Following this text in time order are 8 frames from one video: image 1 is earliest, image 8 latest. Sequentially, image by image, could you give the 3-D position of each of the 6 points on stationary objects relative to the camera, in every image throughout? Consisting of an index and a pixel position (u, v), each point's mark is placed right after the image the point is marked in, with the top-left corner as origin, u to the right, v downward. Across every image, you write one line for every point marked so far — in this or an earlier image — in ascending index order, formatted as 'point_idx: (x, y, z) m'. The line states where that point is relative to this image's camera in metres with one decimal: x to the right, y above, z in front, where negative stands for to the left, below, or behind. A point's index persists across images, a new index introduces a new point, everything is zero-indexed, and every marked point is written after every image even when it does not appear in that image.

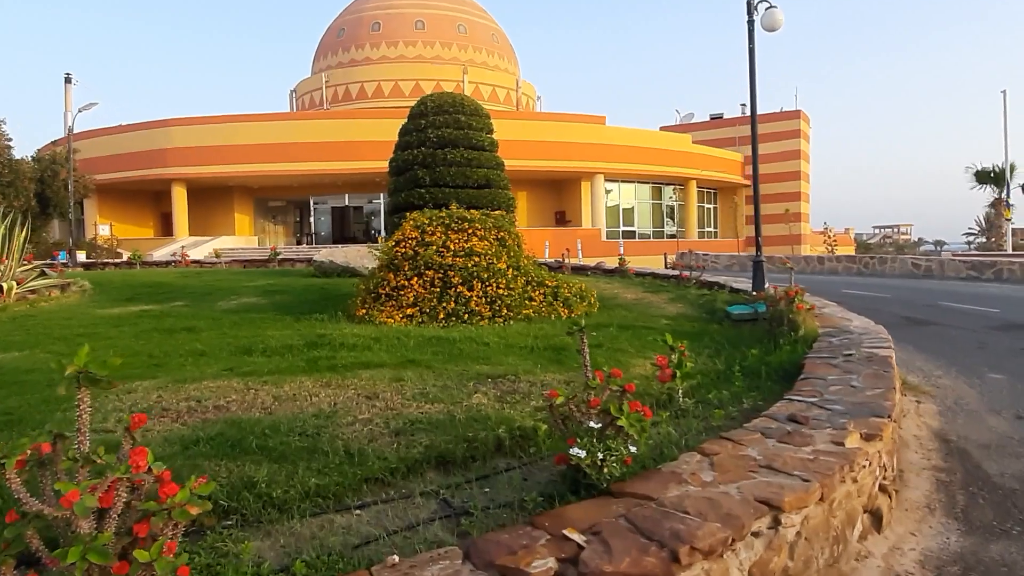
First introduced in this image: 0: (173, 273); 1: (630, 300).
0: (-8.5, +0.4, +17.1) m
1: (+1.9, -0.2, +11.4) m
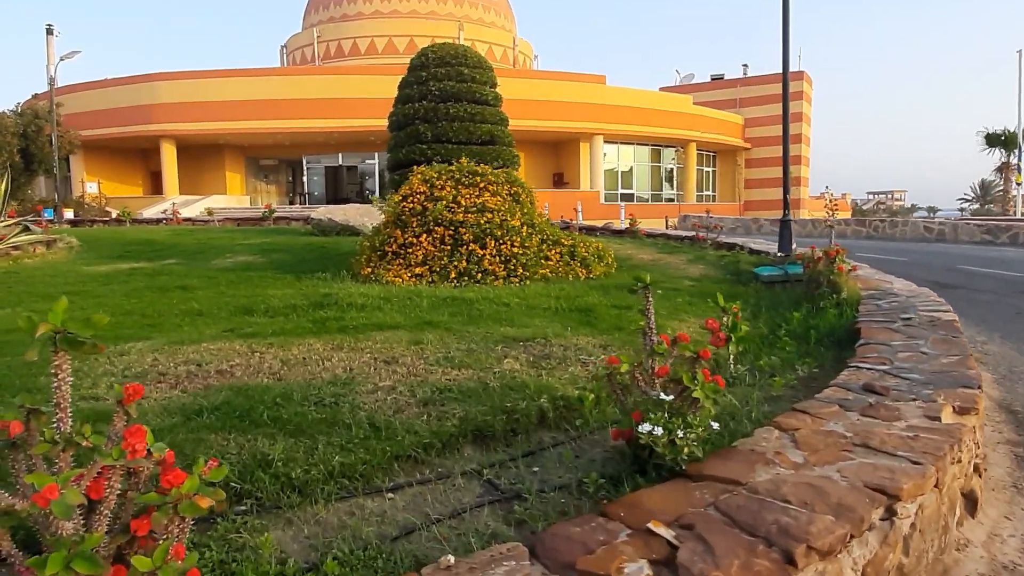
0: (-8.4, +1.4, +16.4) m
1: (+2.1, +0.4, +10.9) m
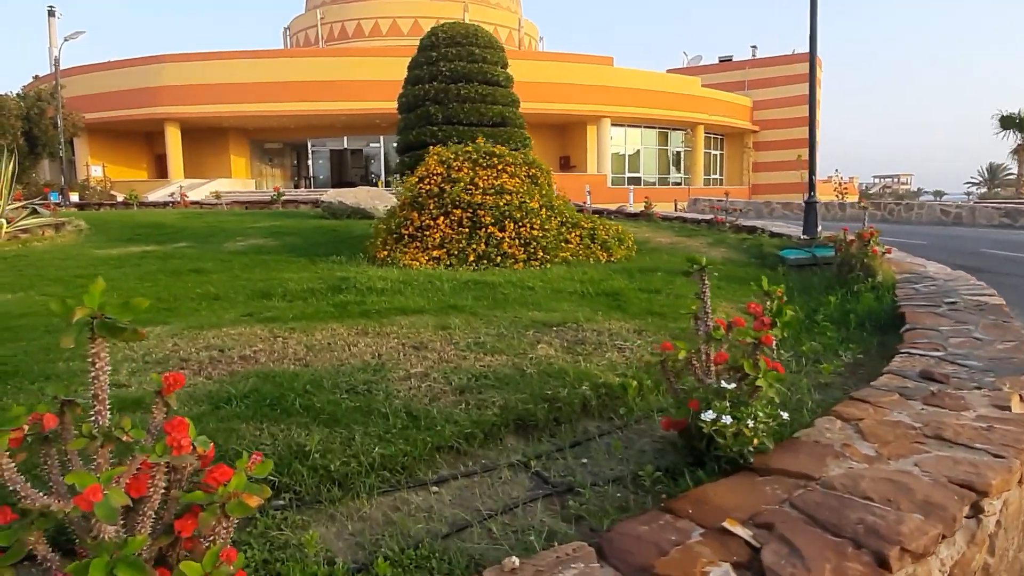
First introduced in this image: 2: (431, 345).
0: (-8.1, +1.8, +16.2) m
1: (+2.4, +0.7, +10.6) m
2: (-0.6, -0.4, +4.8) m
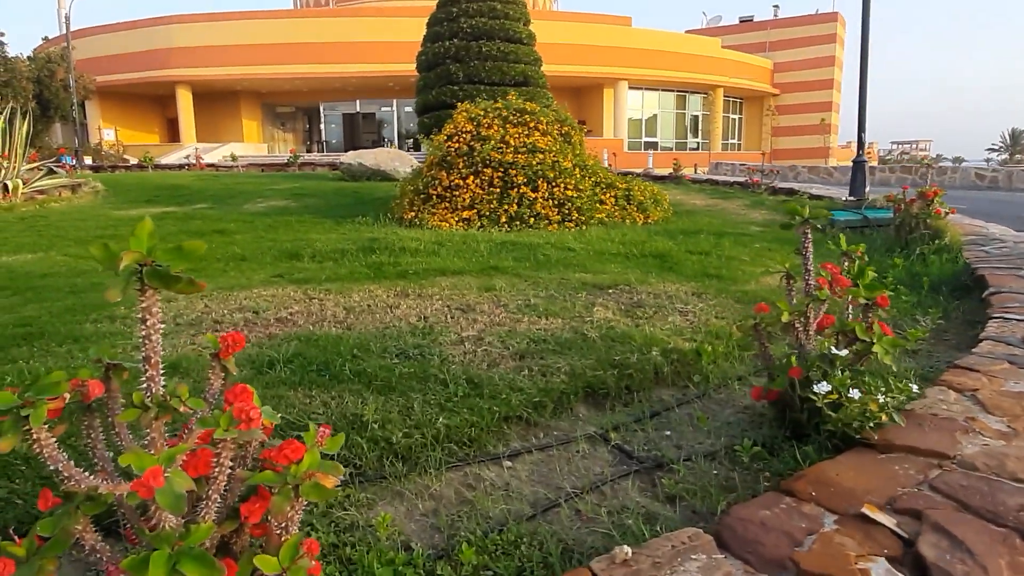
0: (-7.5, +2.6, +15.9) m
1: (+2.8, +1.2, +10.2) m
2: (-0.2, -0.1, +4.5) m
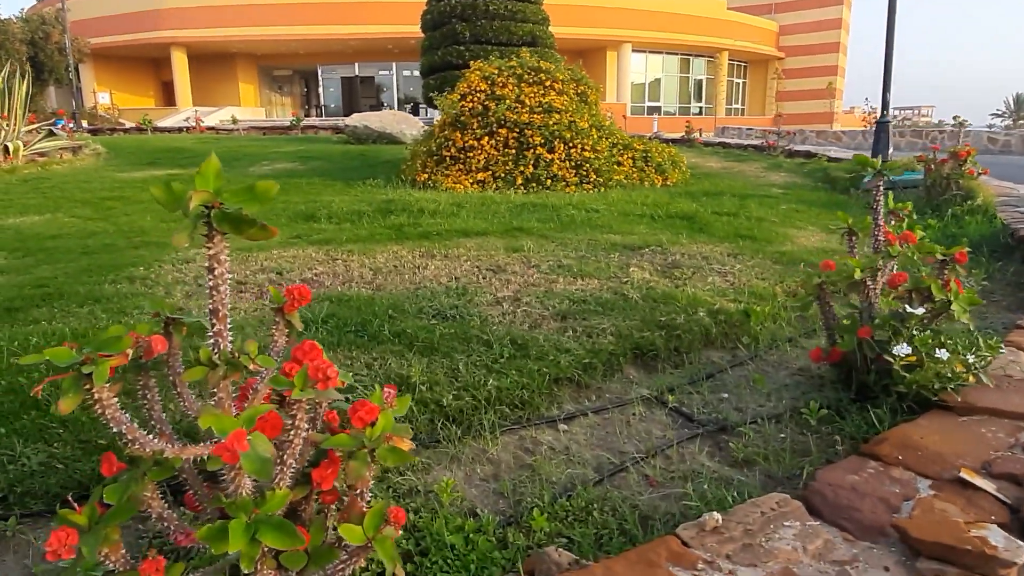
0: (-7.4, +3.4, +15.6) m
1: (+3.0, +1.7, +10.0) m
2: (0.0, +0.1, +4.4) m
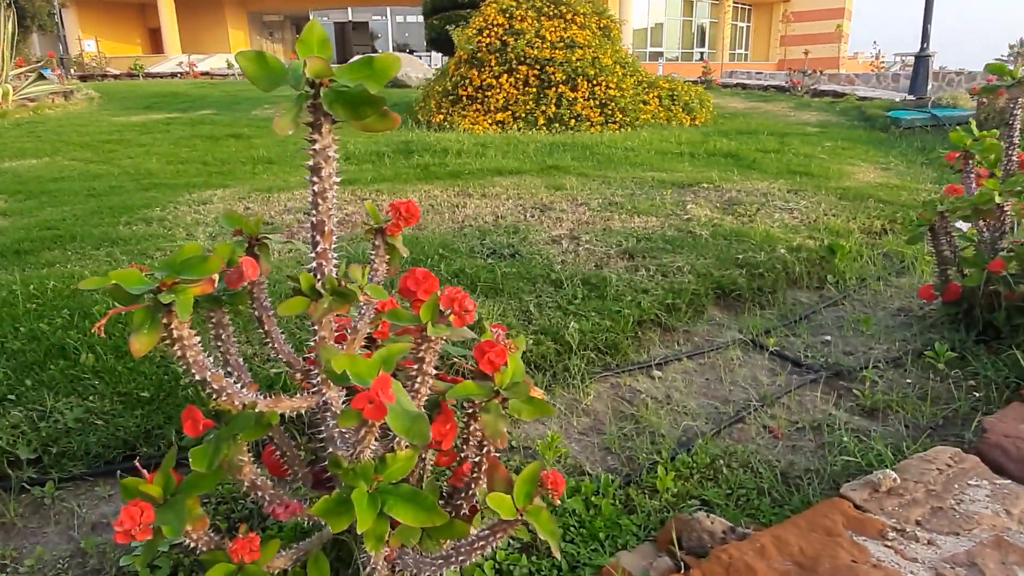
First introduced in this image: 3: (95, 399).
0: (-7.2, +4.5, +15.0) m
1: (+3.2, +2.5, +9.6) m
2: (+0.3, +0.5, +4.0) m
3: (-1.2, -0.3, +2.0) m
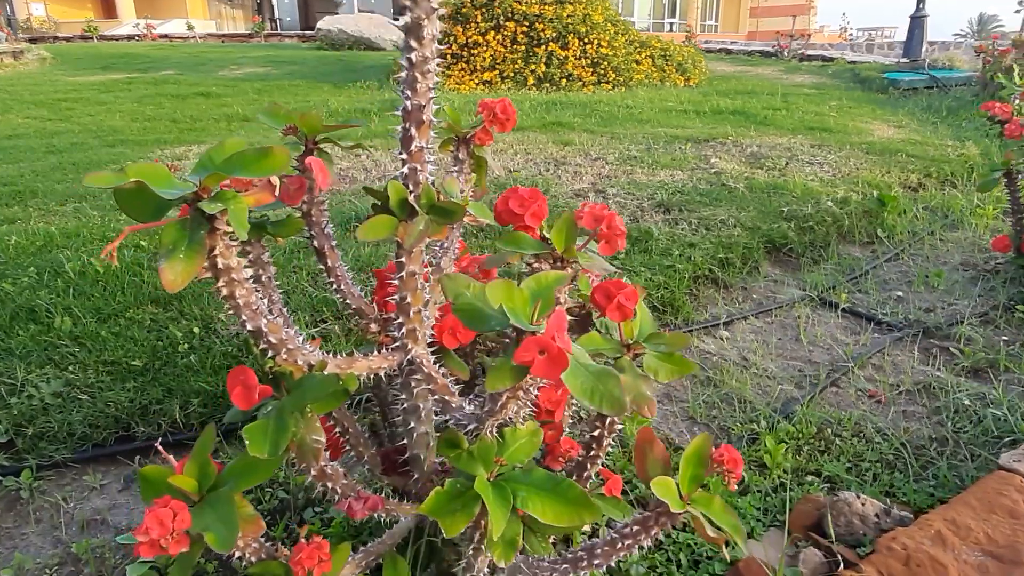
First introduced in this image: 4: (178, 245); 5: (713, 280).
0: (-7.6, +5.0, +14.2) m
1: (+3.0, +2.9, +9.3) m
2: (+0.3, +0.7, +3.7) m
3: (-1.0, -0.2, +1.6) m
4: (-0.3, 0.0, +0.7) m
5: (+0.7, 0.0, +2.3) m
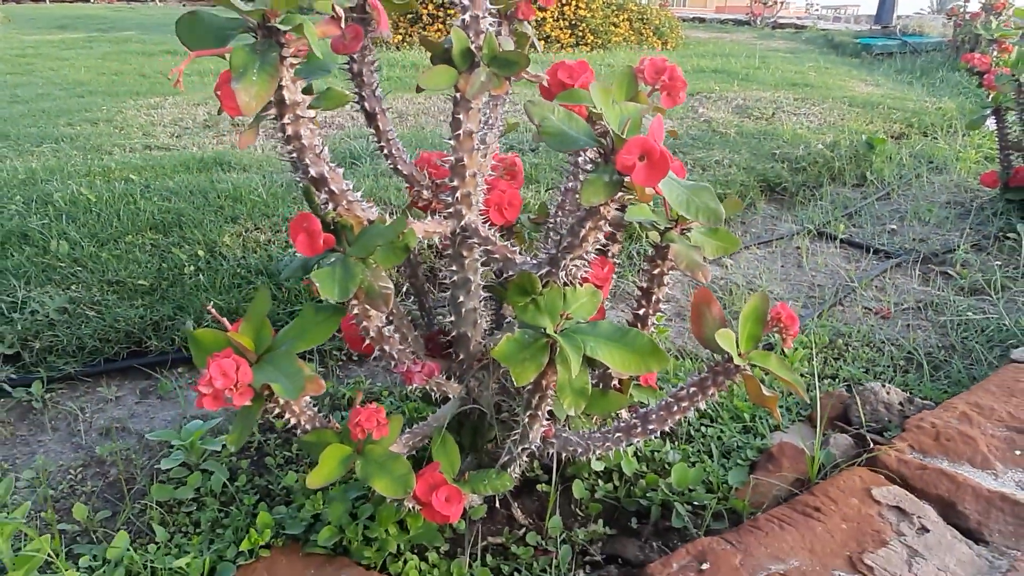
0: (-8.2, +5.6, +13.7) m
1: (+2.7, +3.4, +9.4) m
2: (+0.3, +1.0, +3.7) m
3: (-1.0, 0.0, +1.6) m
4: (-0.2, +0.2, +0.6) m
5: (+0.7, +0.2, +2.3) m
